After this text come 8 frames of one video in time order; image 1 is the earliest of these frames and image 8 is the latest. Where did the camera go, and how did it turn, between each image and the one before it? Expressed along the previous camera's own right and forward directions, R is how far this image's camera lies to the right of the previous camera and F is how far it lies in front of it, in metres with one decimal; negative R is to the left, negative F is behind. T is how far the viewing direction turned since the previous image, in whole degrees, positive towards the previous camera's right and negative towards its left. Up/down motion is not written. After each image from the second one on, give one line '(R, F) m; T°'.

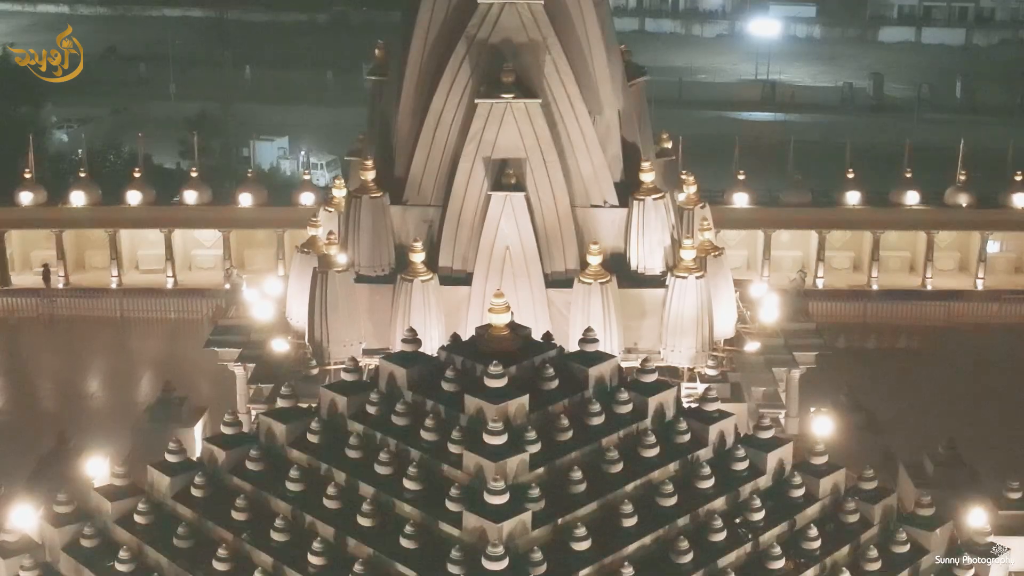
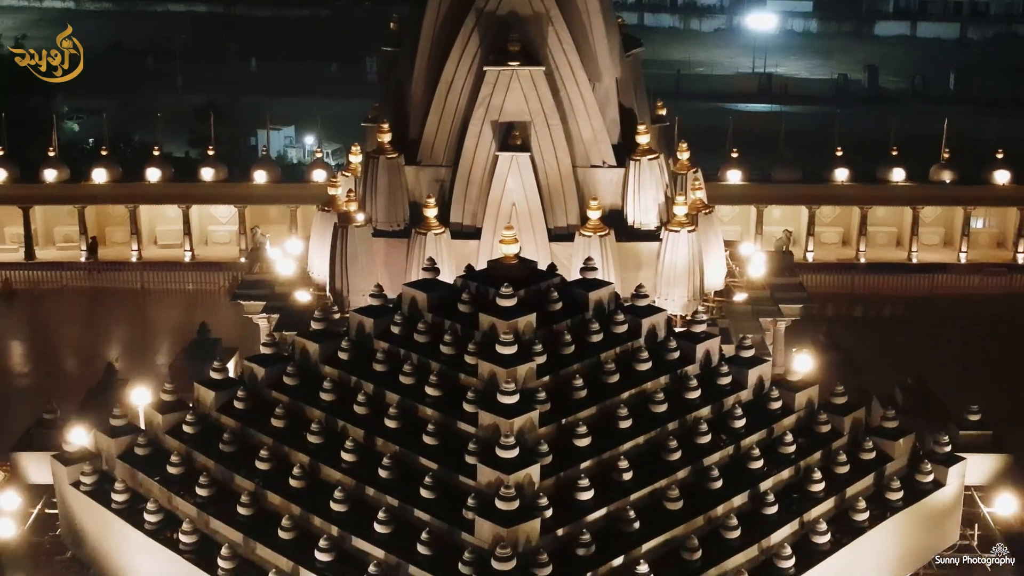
(-0.1, -1.0) m; 0°
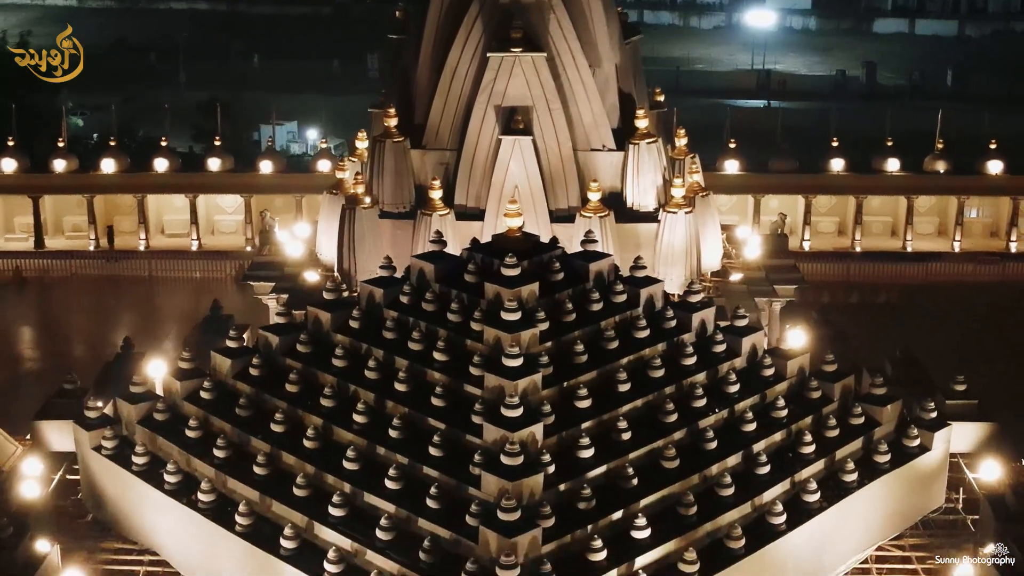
(0.0, -0.4) m; 0°
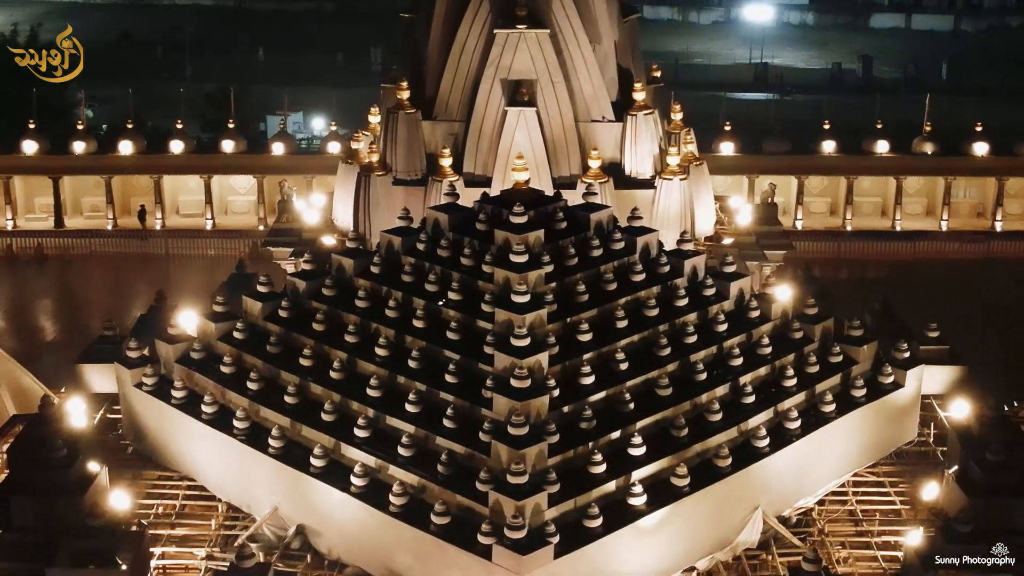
(-0.1, -0.9) m; 0°
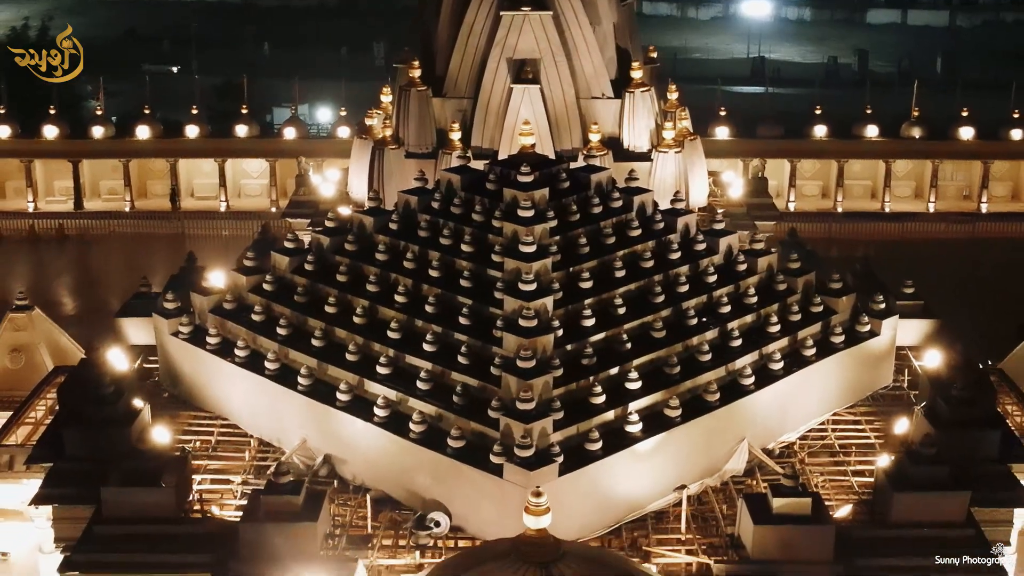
(-0.1, -0.9) m; 0°
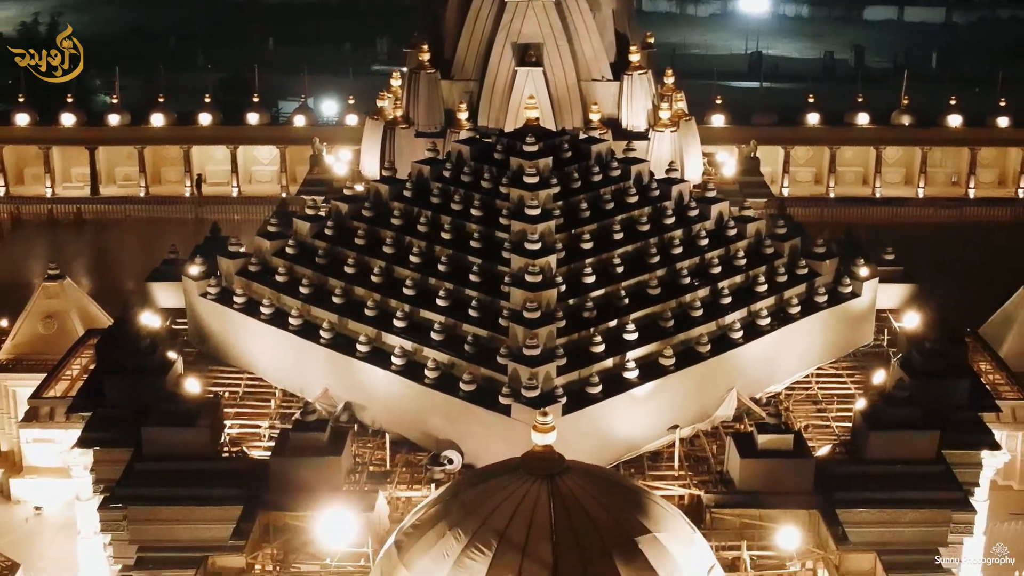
(0.0, -0.8) m; 0°
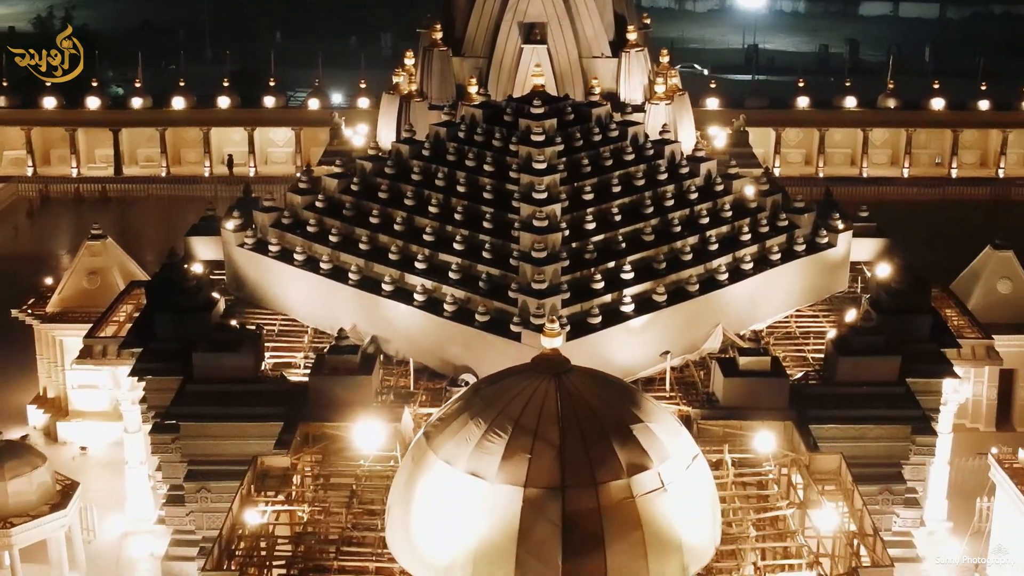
(-0.1, -1.3) m; 0°
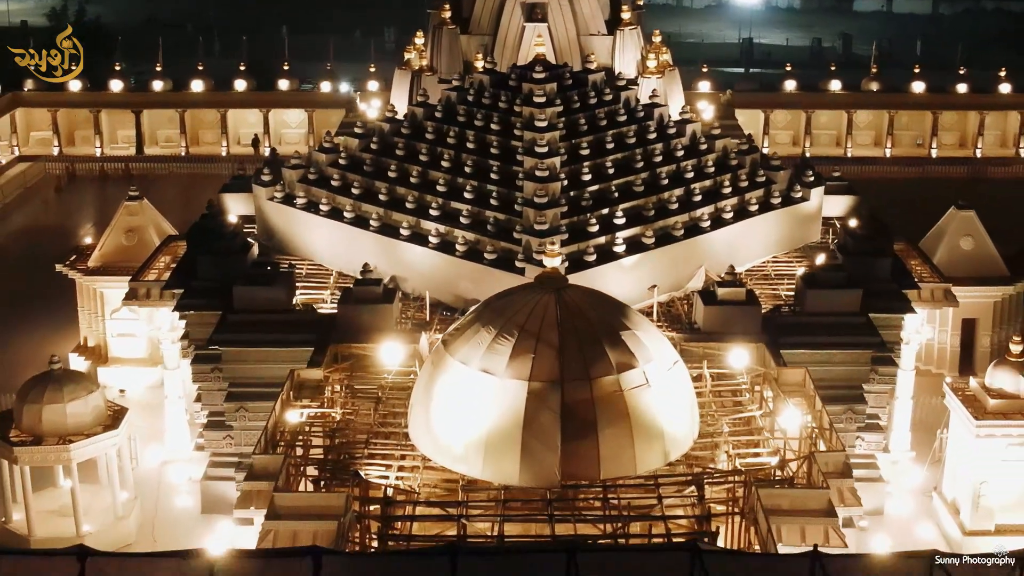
(0.0, -1.4) m; 0°
